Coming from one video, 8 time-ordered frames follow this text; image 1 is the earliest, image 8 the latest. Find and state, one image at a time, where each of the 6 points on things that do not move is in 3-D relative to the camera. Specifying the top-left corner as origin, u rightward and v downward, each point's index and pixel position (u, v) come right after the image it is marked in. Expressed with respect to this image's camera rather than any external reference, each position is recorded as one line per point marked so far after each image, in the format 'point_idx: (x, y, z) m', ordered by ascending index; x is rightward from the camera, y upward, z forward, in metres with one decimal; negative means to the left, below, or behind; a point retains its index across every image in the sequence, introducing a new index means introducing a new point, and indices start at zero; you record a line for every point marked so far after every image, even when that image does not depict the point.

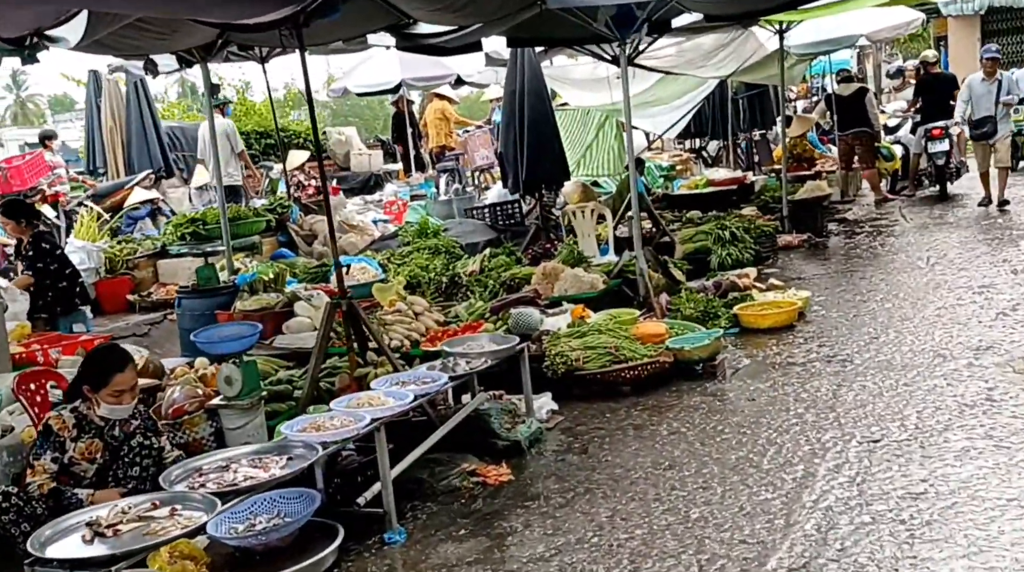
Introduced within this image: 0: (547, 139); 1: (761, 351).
0: (+0.3, +1.3, +9.5) m
1: (+1.5, -0.4, +6.7) m
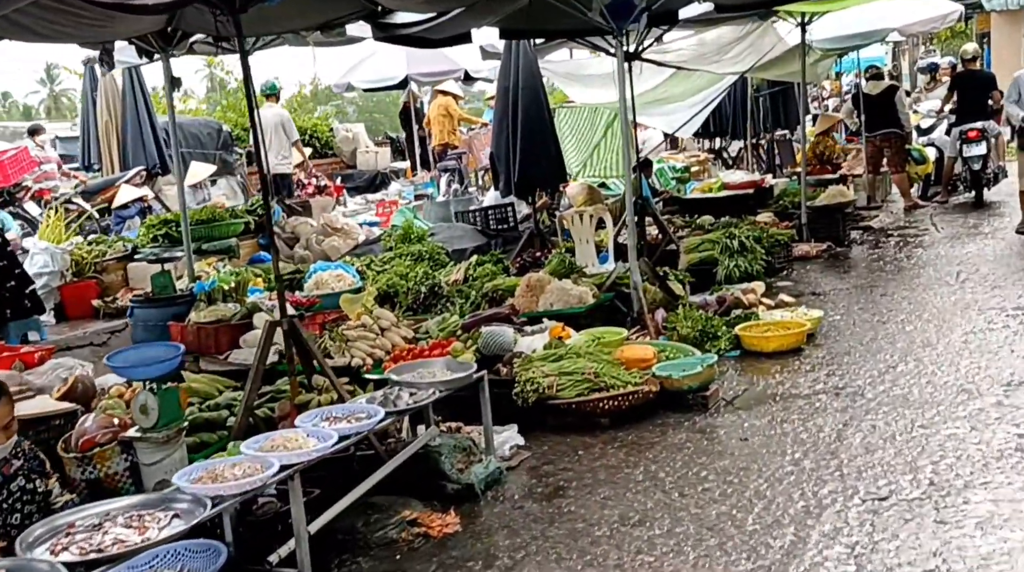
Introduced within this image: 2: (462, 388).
0: (+0.3, +1.2, +8.9) m
1: (+1.3, -0.5, +6.1) m
2: (-0.2, -0.4, +4.5) m
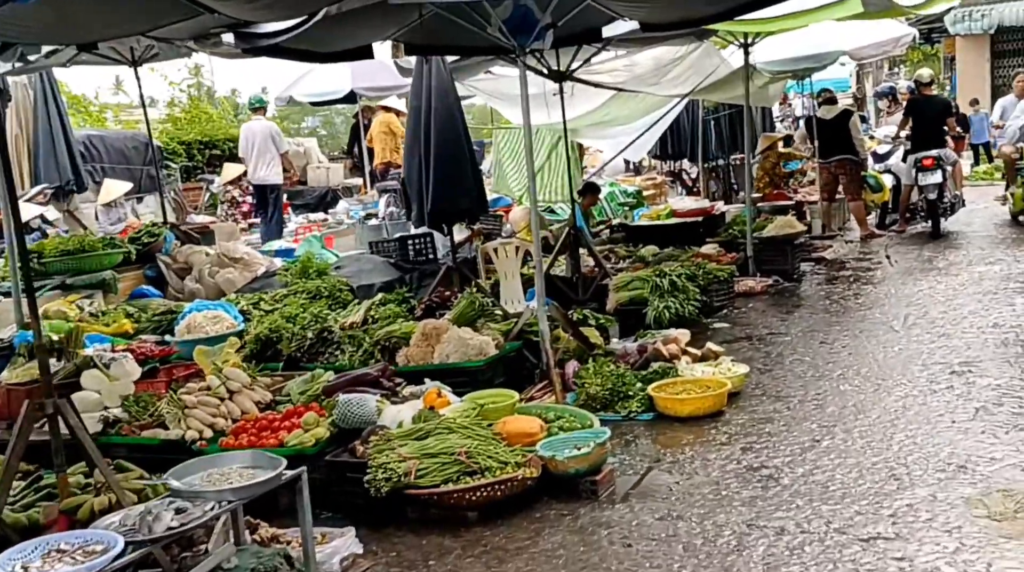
0: (-0.4, +0.9, +8.0) m
1: (+0.7, -0.8, +5.1) m
2: (-0.8, -0.6, +3.5) m
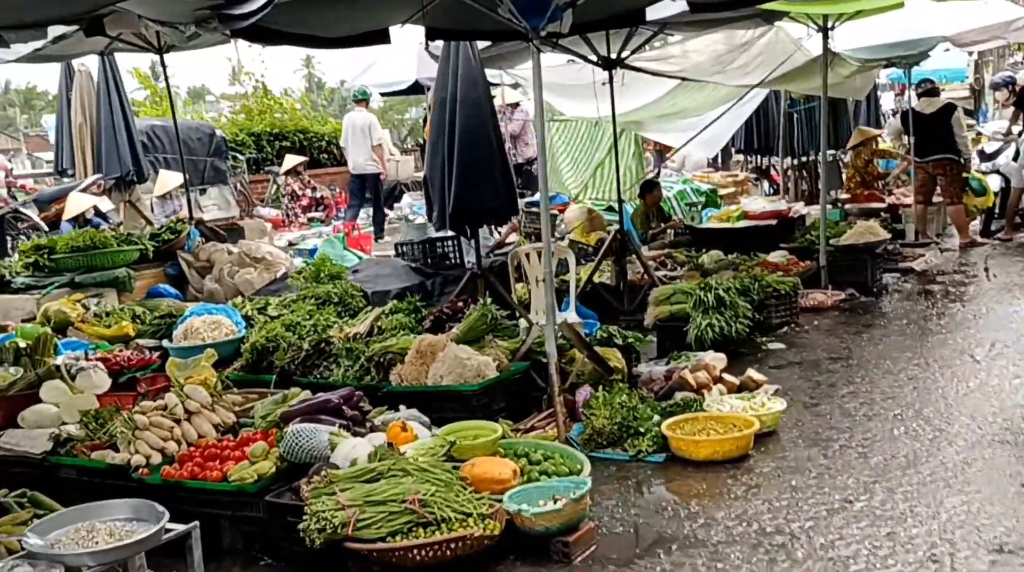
0: (-0.2, +0.8, +7.4) m
1: (+0.6, -0.9, +4.5) m
2: (-1.0, -0.7, +3.0) m
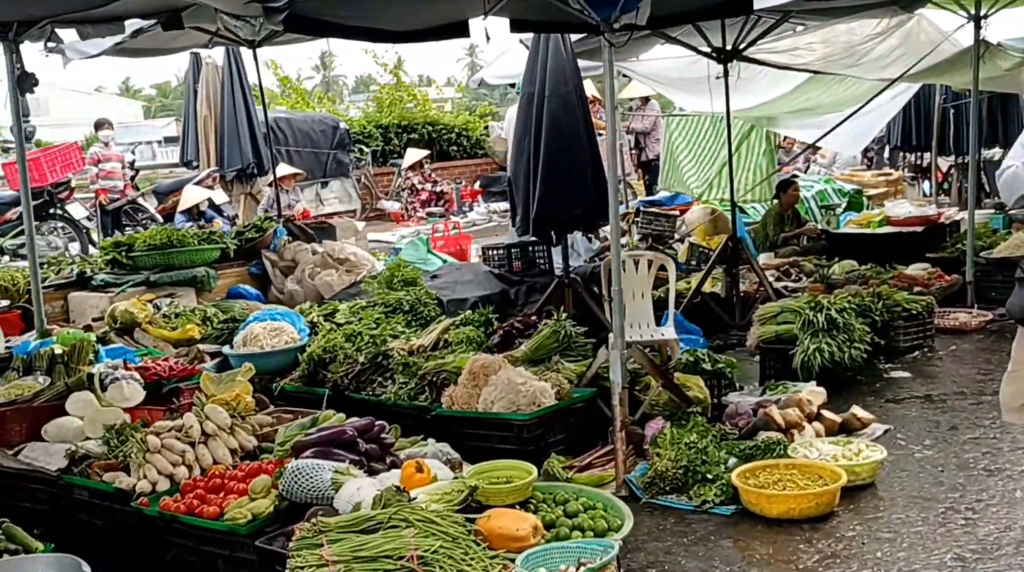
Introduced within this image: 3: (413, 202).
0: (+0.4, +0.7, +6.8) m
1: (+0.7, -1.0, +3.8) m
2: (-1.1, -0.8, +2.6) m
3: (-1.3, +1.1, +14.6) m
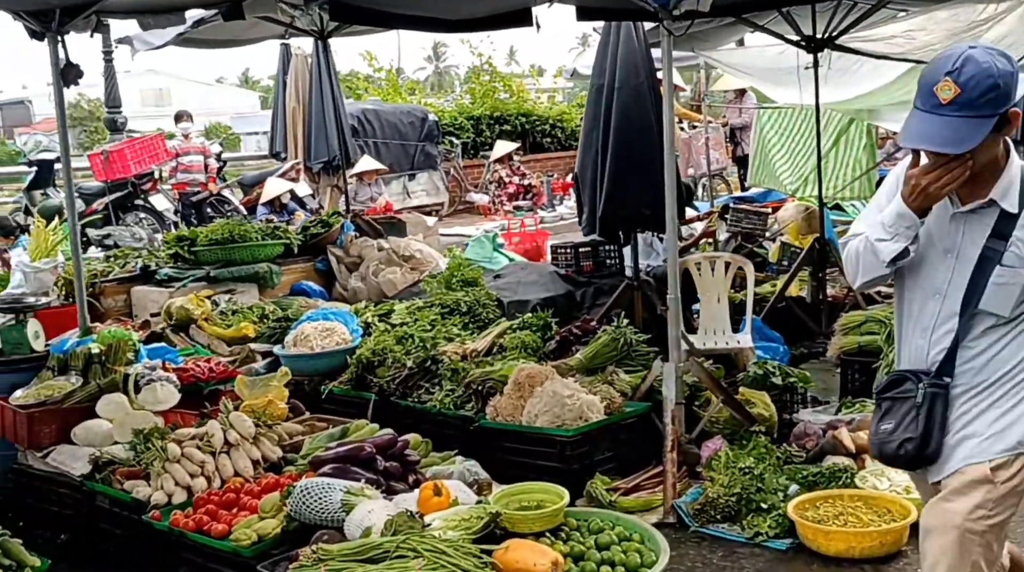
0: (+0.7, +0.7, +6.5) m
1: (+0.8, -1.0, +3.5) m
2: (-1.2, -0.8, +2.4) m
3: (-0.1, +1.2, +14.4) m
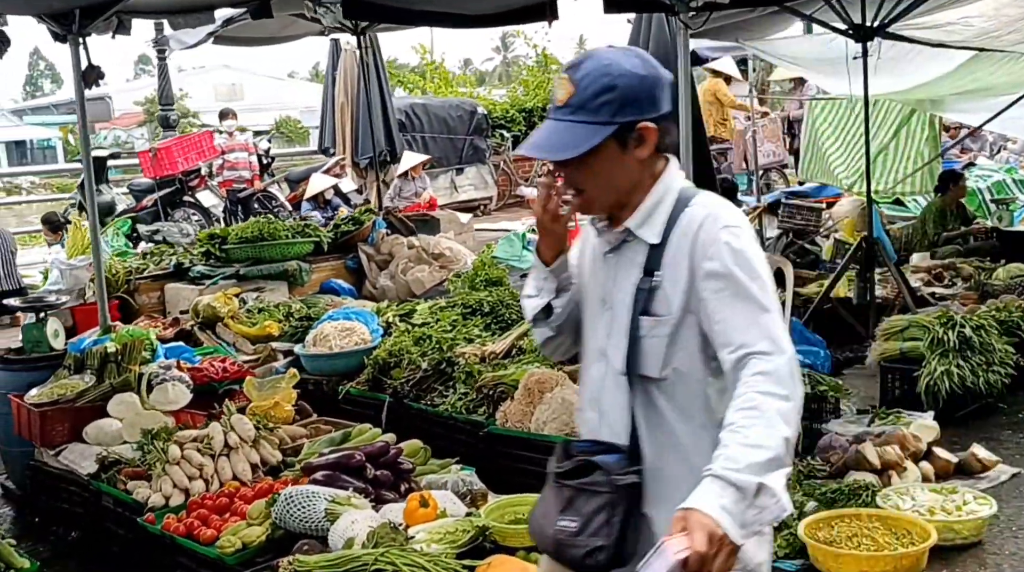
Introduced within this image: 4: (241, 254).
0: (+0.9, +0.7, +6.3) m
1: (+0.7, -1.1, +3.3) m
2: (-1.3, -0.8, +2.4) m
3: (+0.5, +1.2, +14.3) m
4: (-1.7, +0.2, +7.3) m
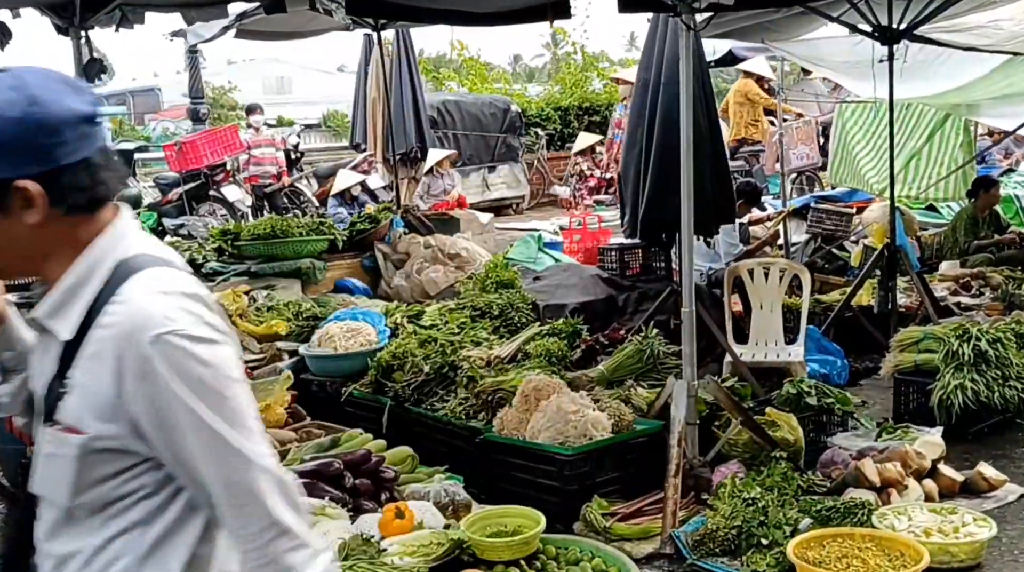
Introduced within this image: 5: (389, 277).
0: (+0.9, +0.7, +6.2) m
1: (+0.6, -1.1, +3.2) m
2: (-1.4, -0.8, +2.3) m
3: (+0.9, +1.2, +14.1) m
4: (-1.7, +0.2, +7.2) m
5: (-0.8, +0.1, +7.5) m
